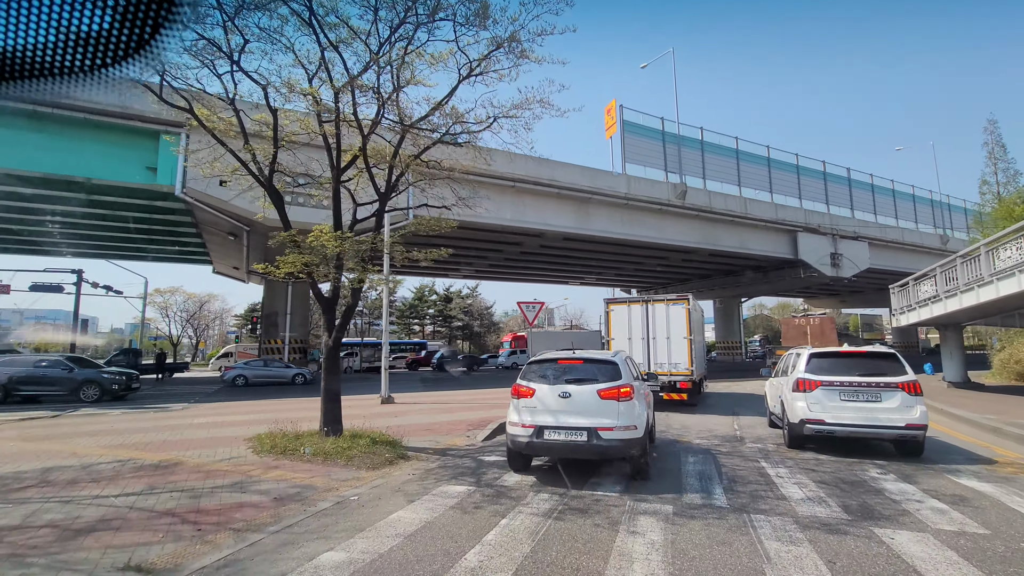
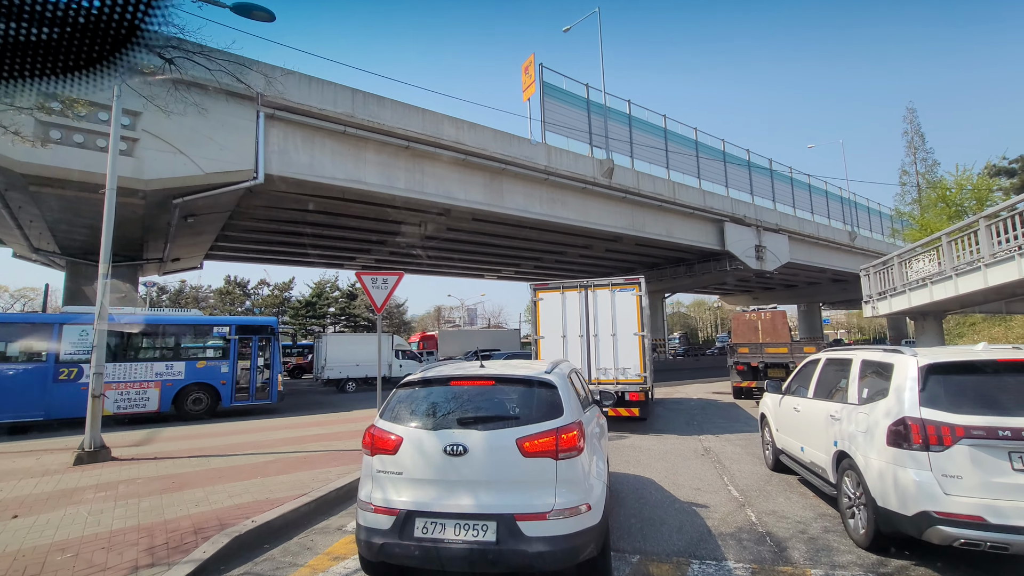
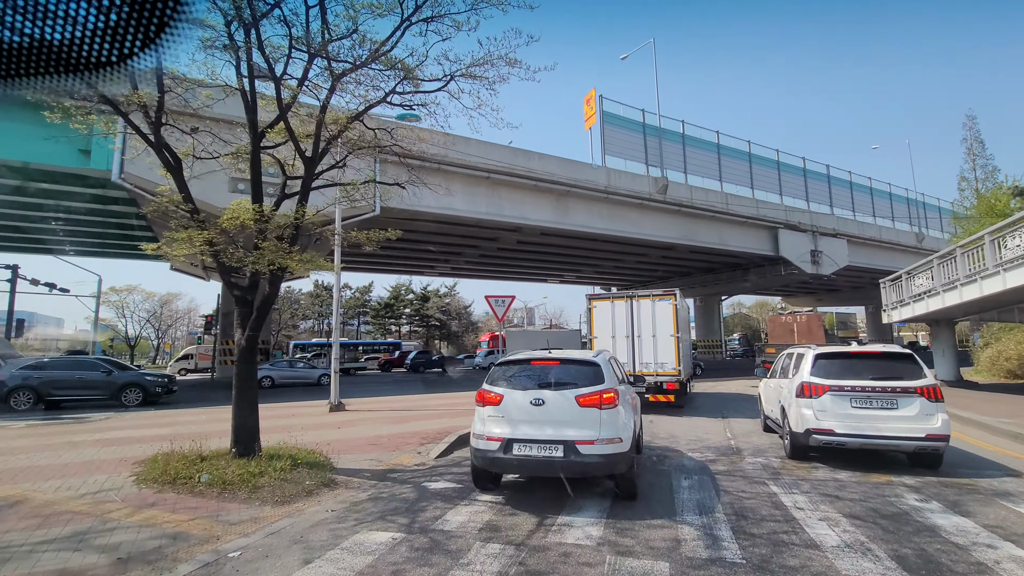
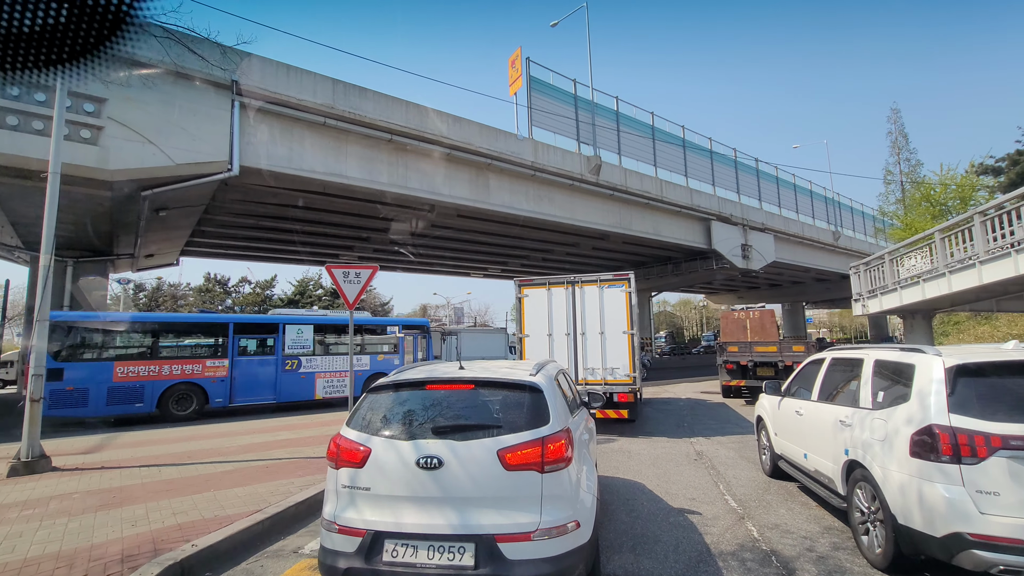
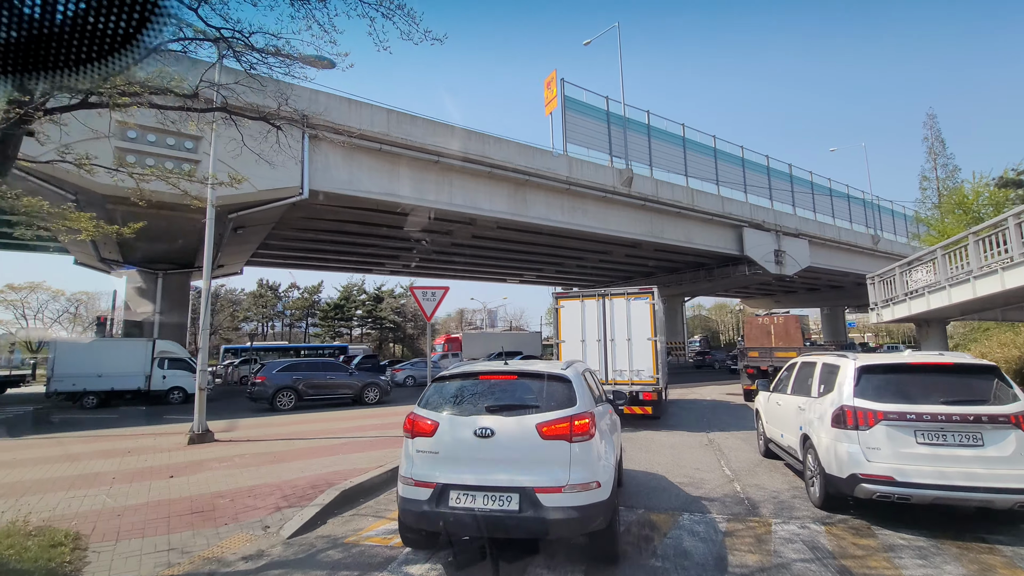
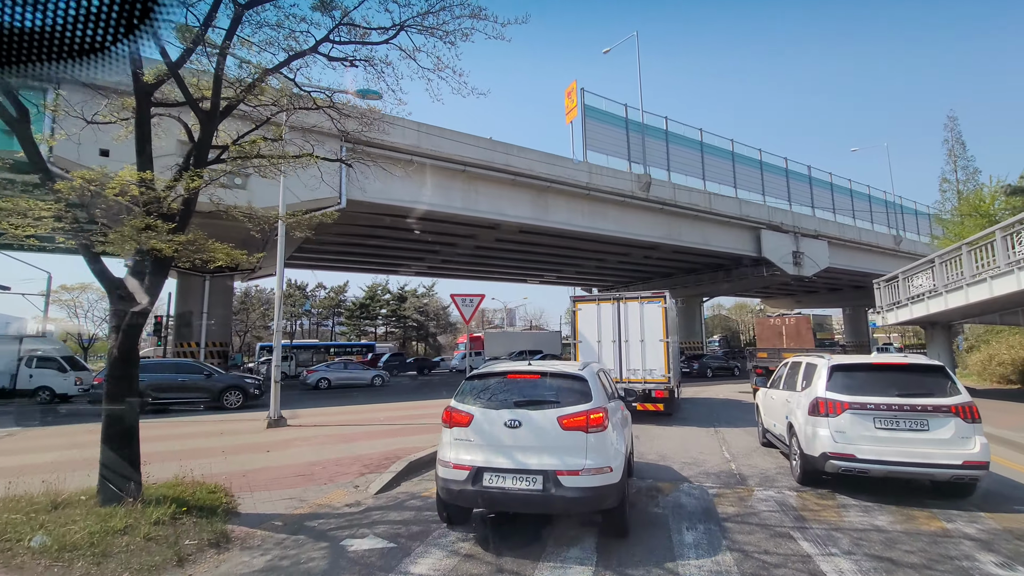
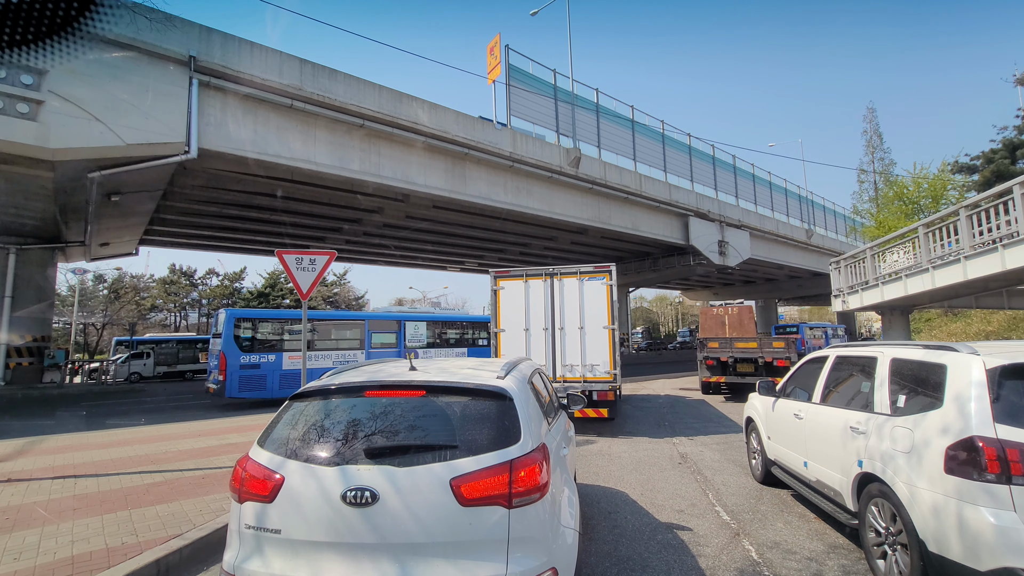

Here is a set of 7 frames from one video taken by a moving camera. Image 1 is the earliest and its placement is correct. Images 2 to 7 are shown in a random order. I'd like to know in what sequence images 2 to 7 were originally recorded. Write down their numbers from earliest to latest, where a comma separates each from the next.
3, 6, 5, 2, 4, 7
